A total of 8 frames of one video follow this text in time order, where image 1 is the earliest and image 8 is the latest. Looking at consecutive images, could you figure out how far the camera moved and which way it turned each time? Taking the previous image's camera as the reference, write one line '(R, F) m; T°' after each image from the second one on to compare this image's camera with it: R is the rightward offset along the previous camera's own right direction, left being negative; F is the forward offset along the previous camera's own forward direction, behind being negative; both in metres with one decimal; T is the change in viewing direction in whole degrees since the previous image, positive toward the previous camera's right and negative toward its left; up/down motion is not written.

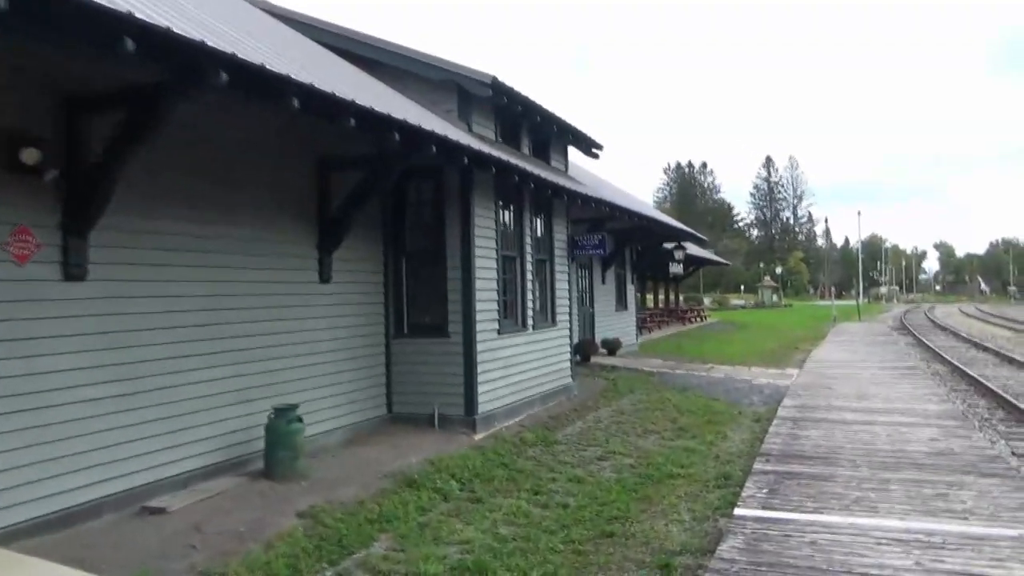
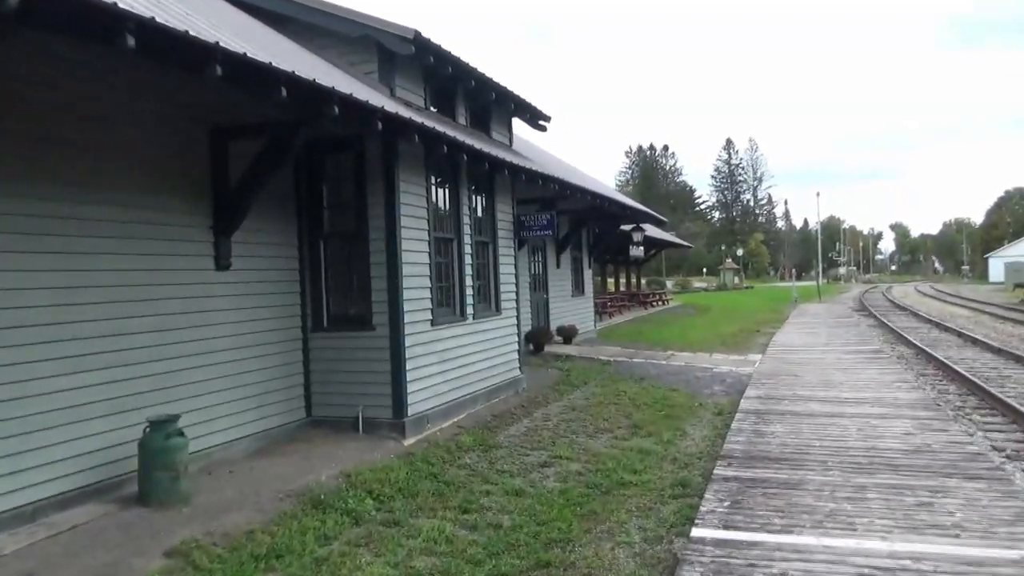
(+0.3, +0.9) m; +3°
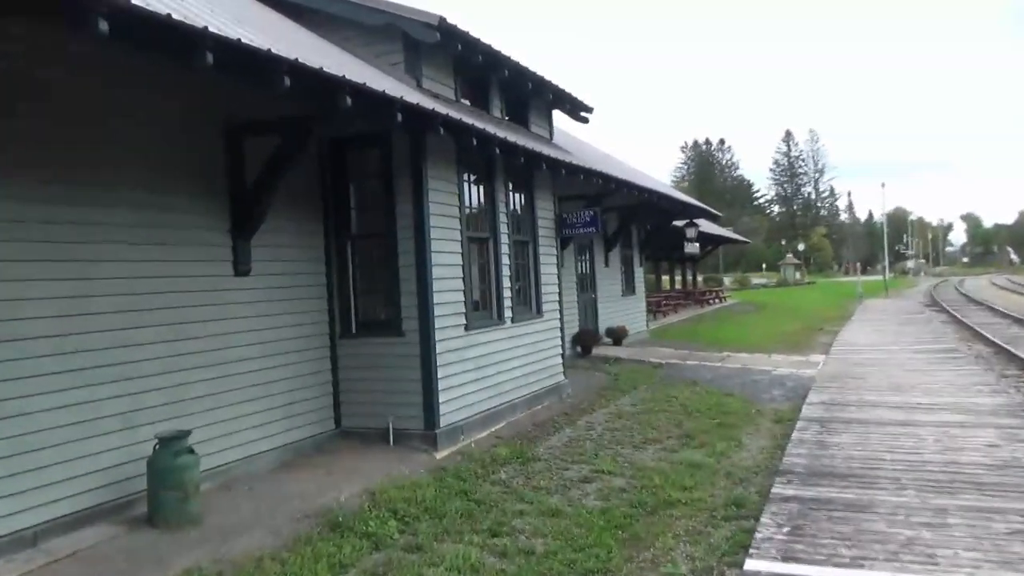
(+0.2, +0.5) m; -4°
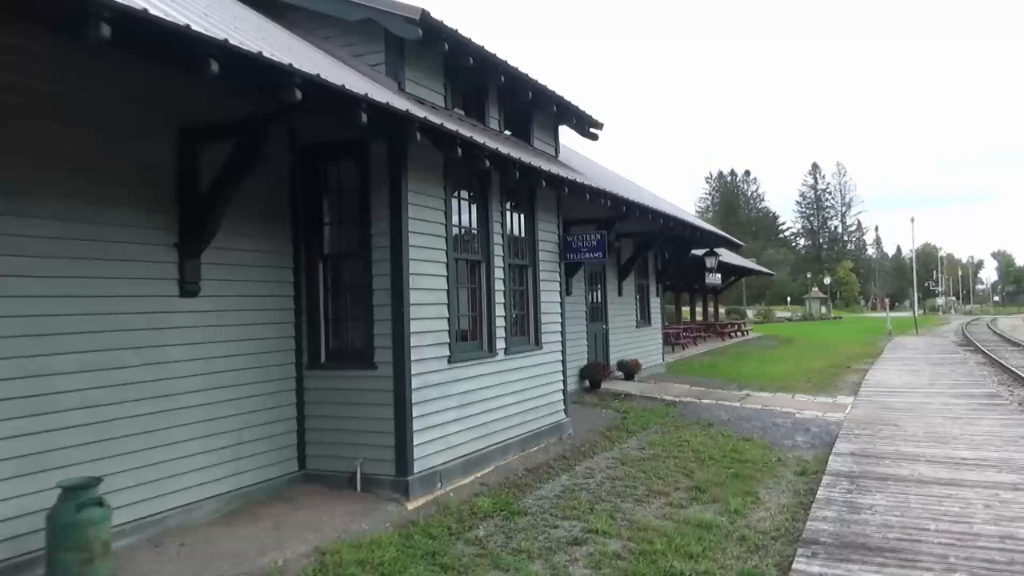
(+0.3, +0.8) m; -2°
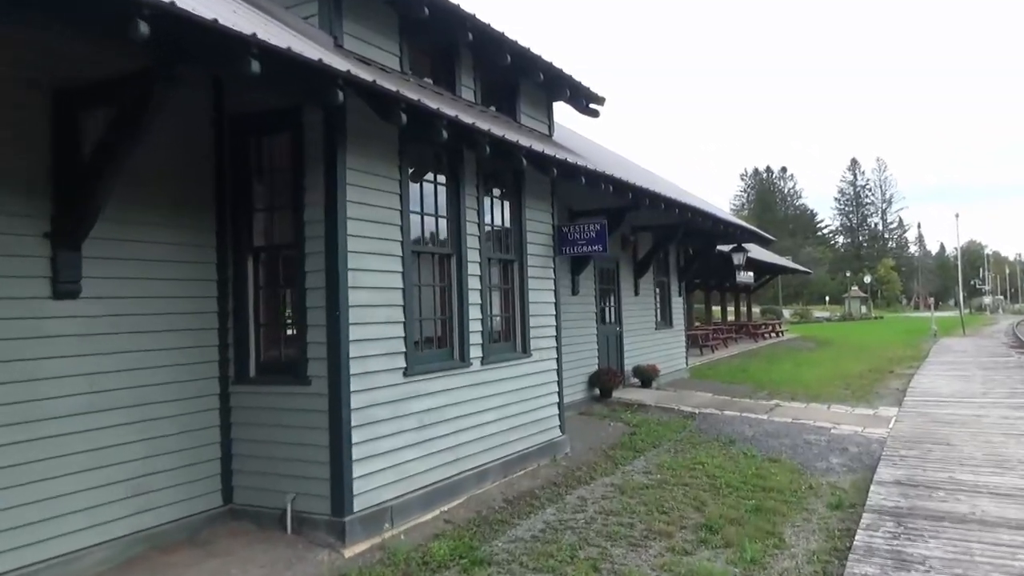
(+0.4, +1.1) m; -3°
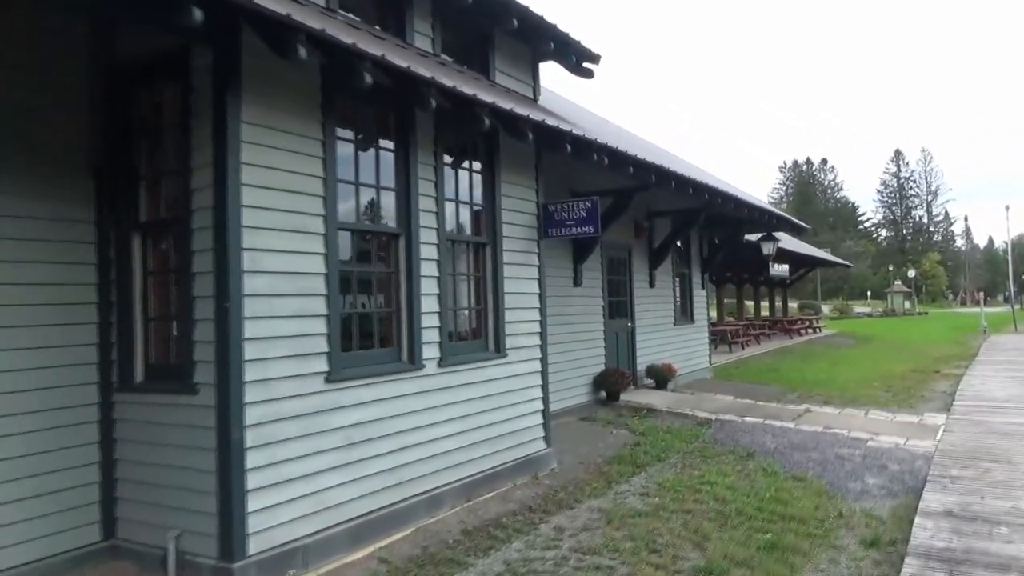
(+0.5, +1.0) m; -3°
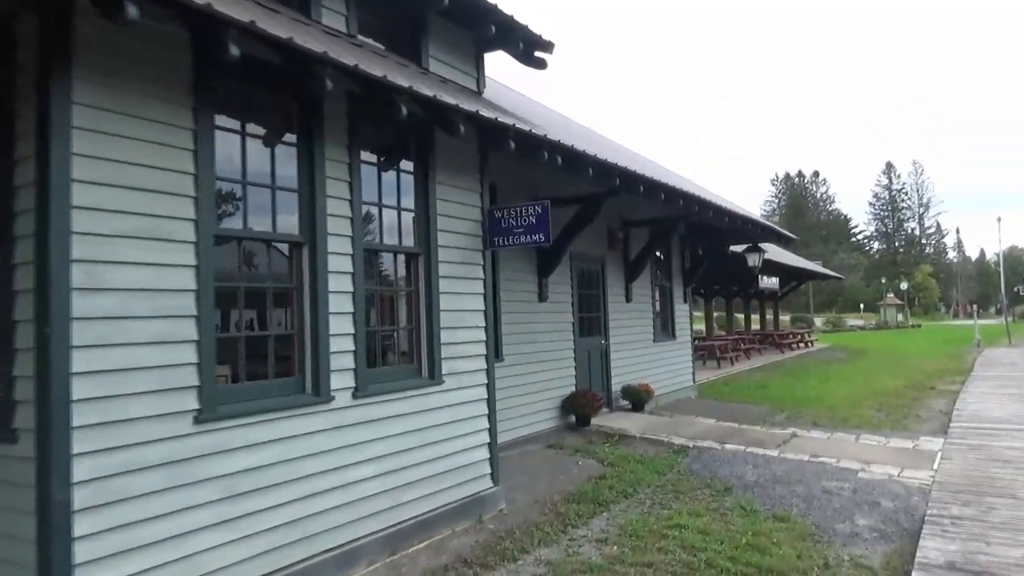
(+0.4, +0.7) m; 0°
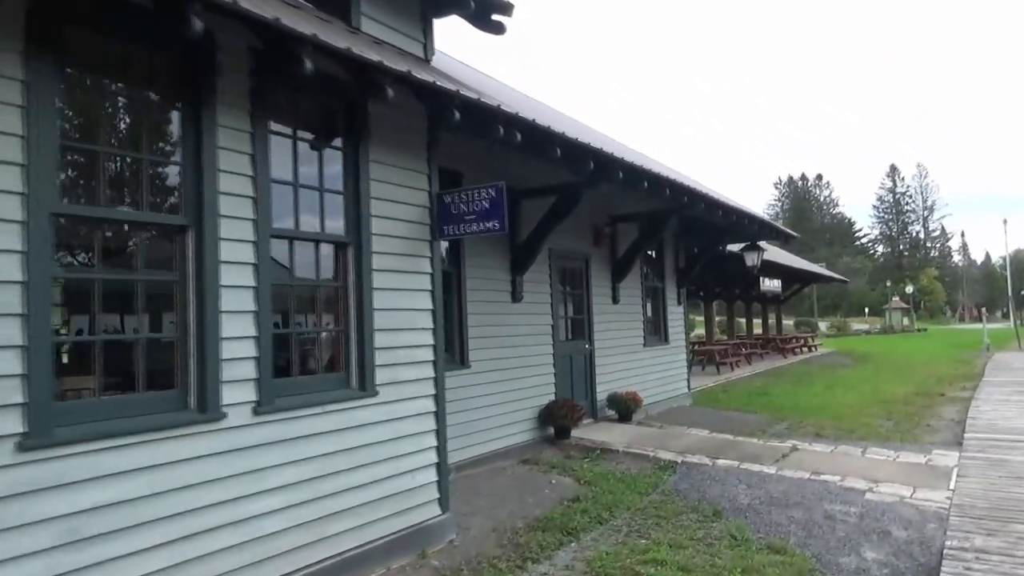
(+0.3, +0.8) m; 0°
